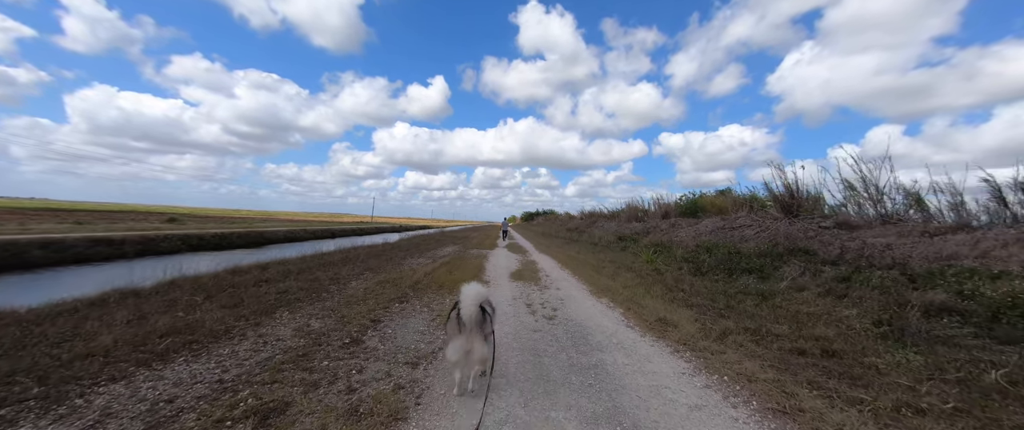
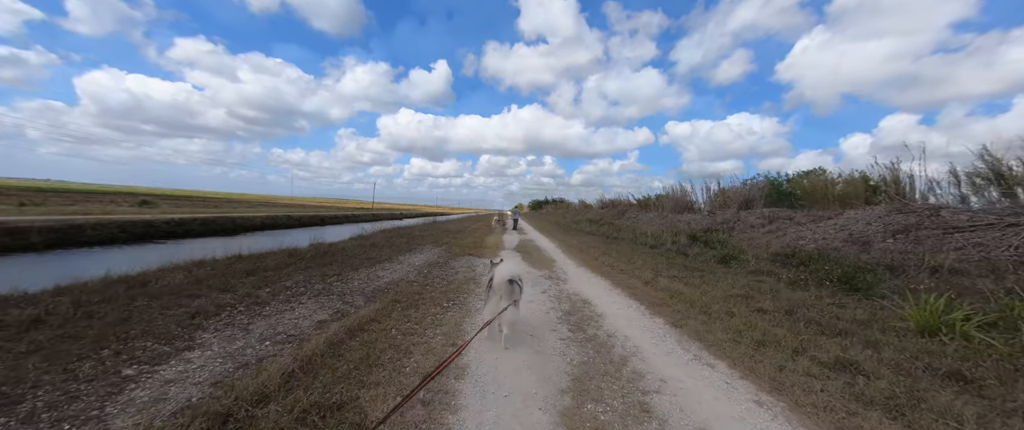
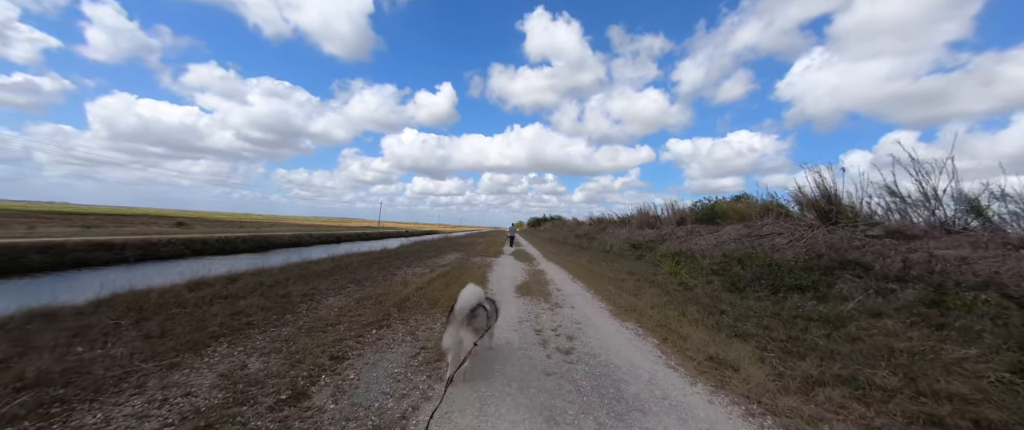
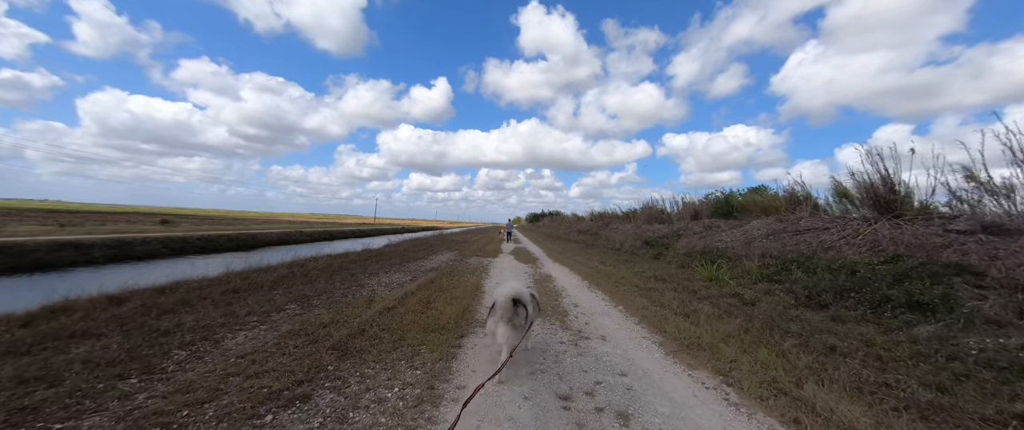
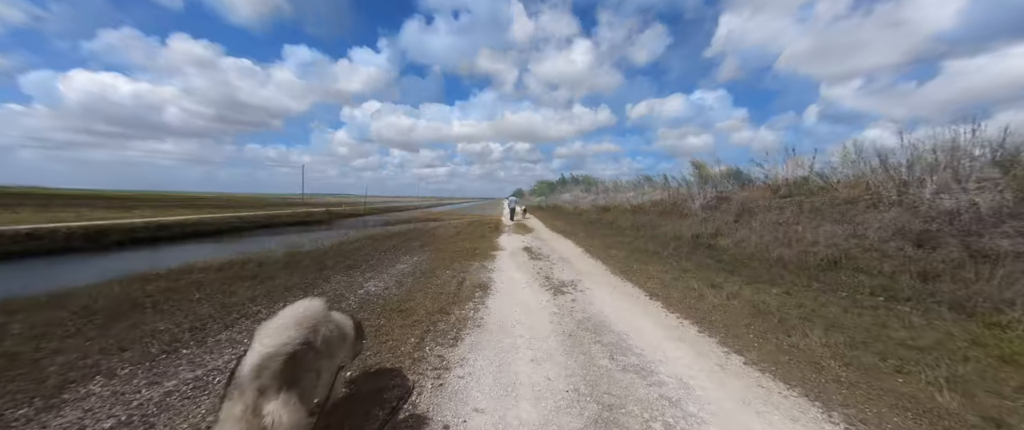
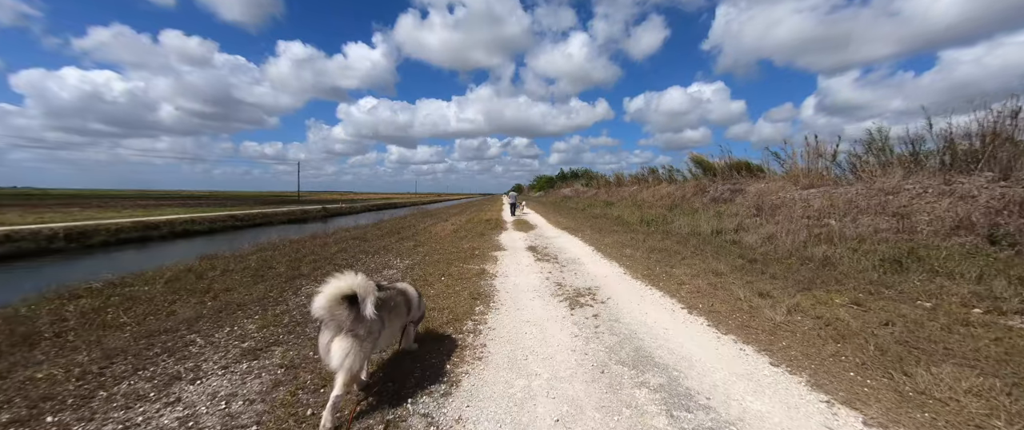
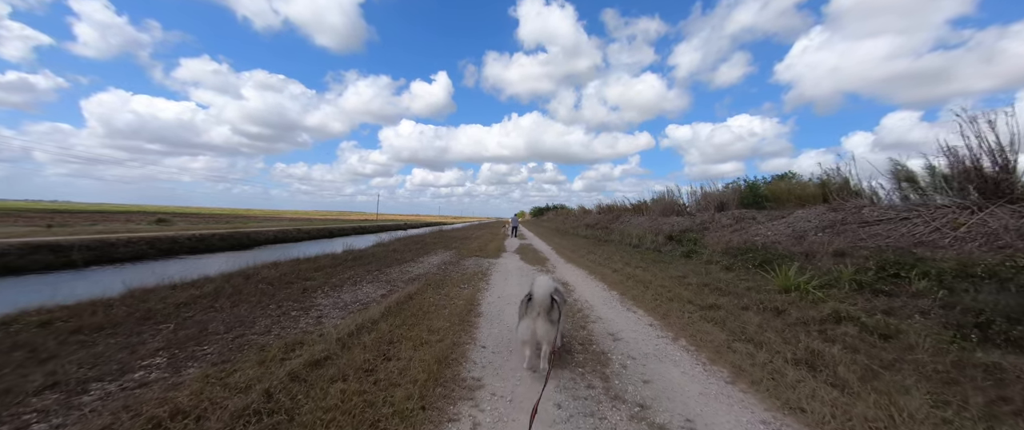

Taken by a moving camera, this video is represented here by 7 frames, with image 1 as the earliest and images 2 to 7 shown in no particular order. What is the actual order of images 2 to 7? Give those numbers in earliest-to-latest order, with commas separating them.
3, 4, 7, 2, 5, 6
